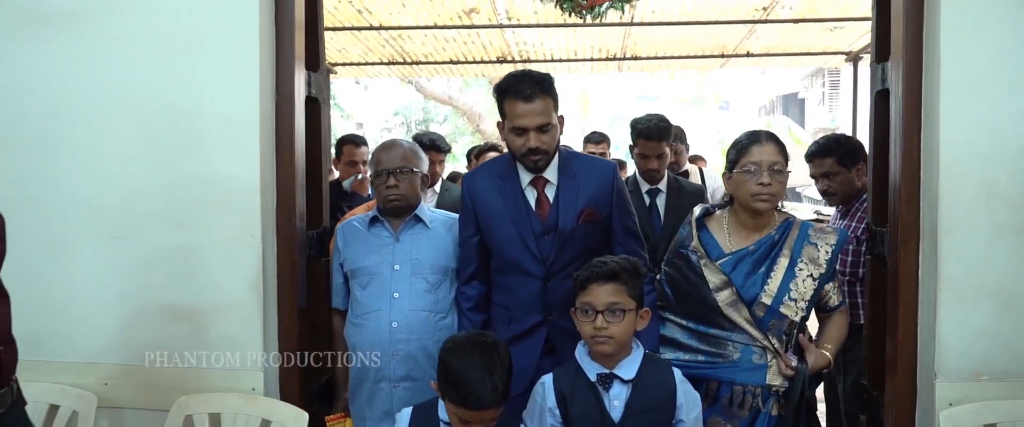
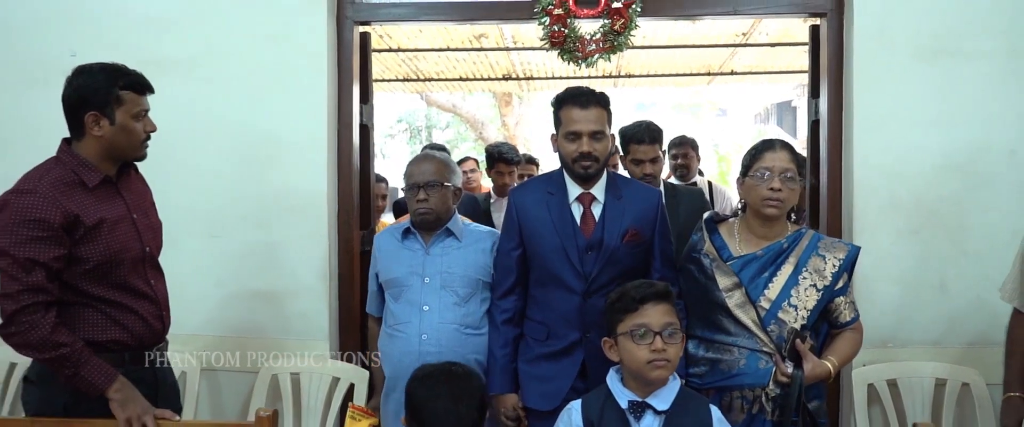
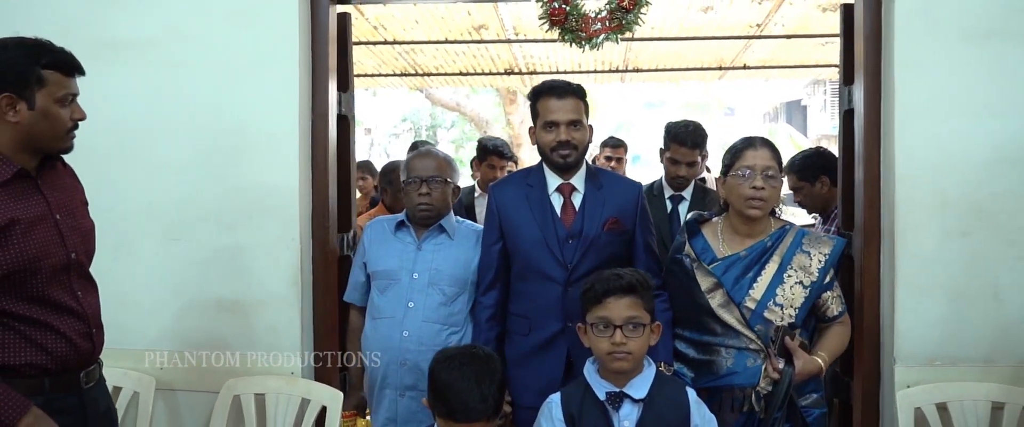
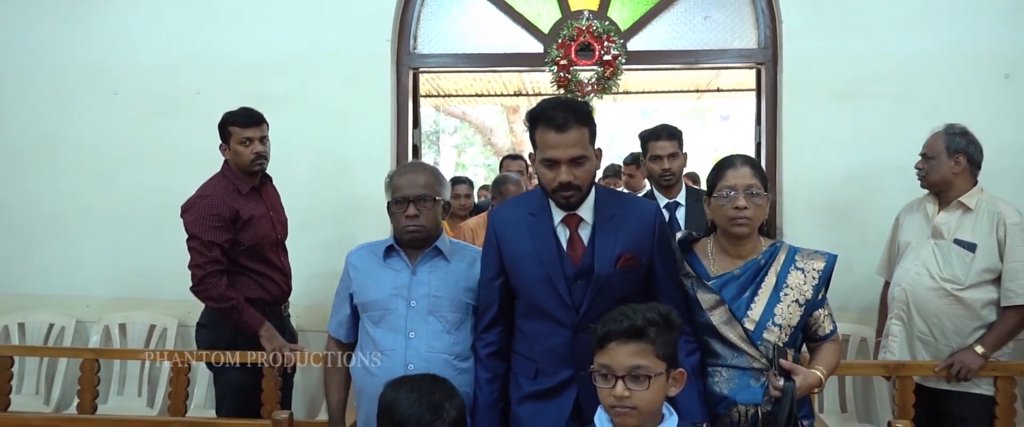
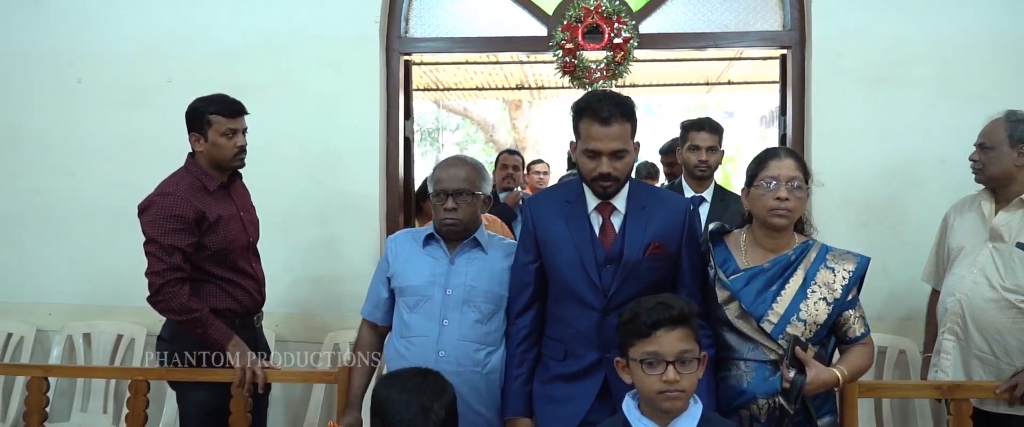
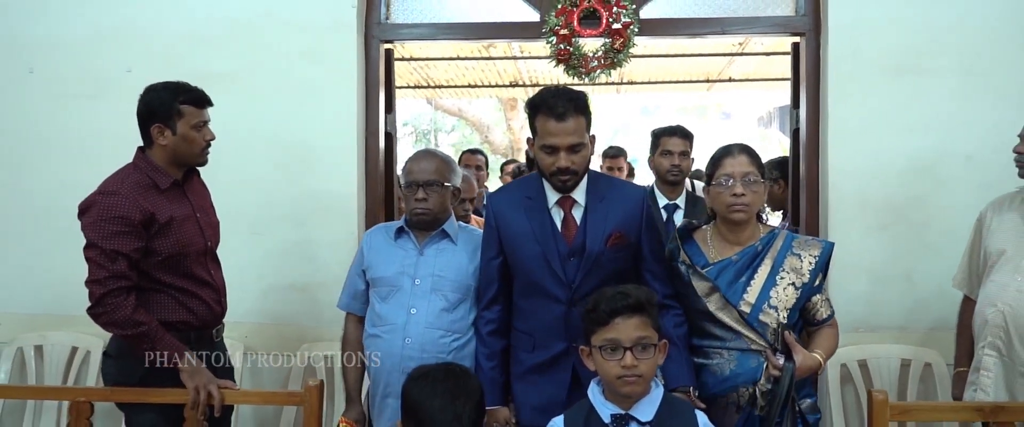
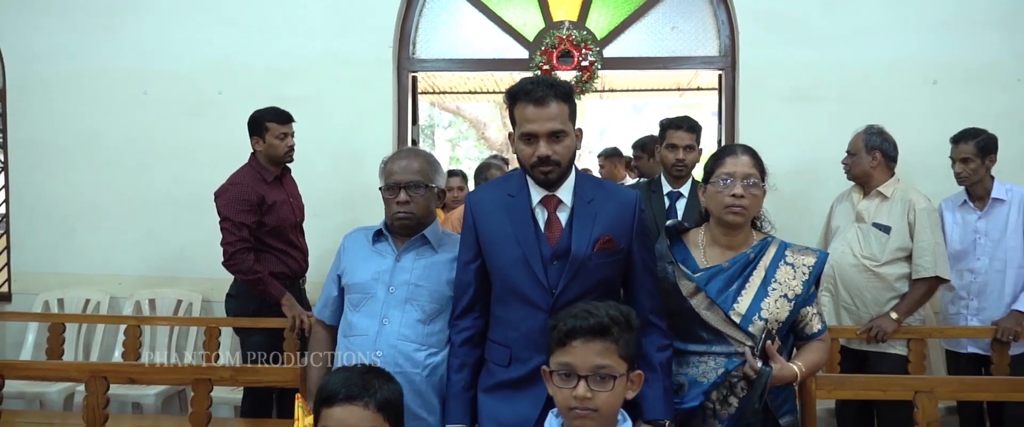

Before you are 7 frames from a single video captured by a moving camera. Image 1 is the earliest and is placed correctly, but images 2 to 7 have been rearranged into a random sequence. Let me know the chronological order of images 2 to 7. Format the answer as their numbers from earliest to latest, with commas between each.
3, 2, 6, 5, 4, 7
